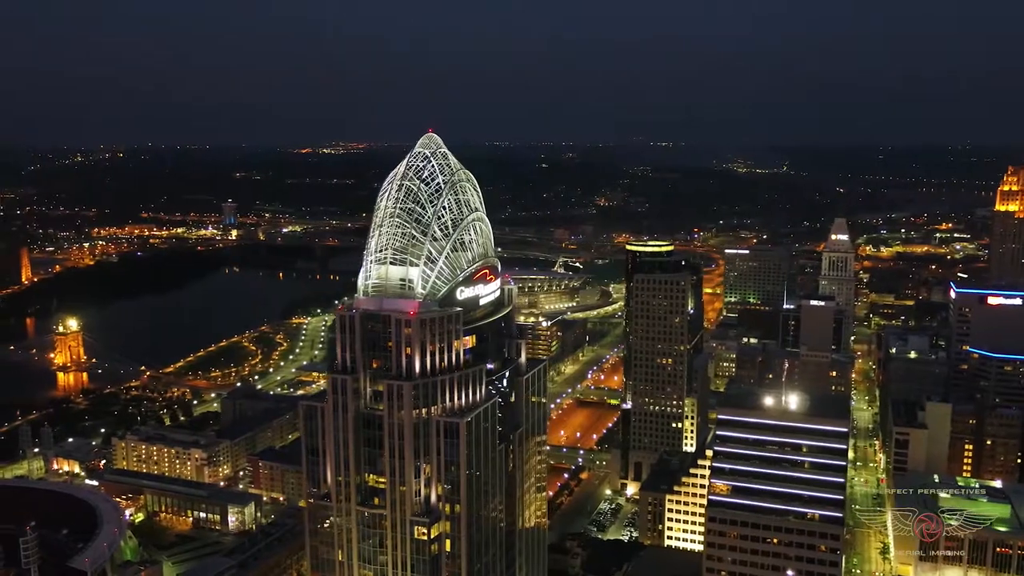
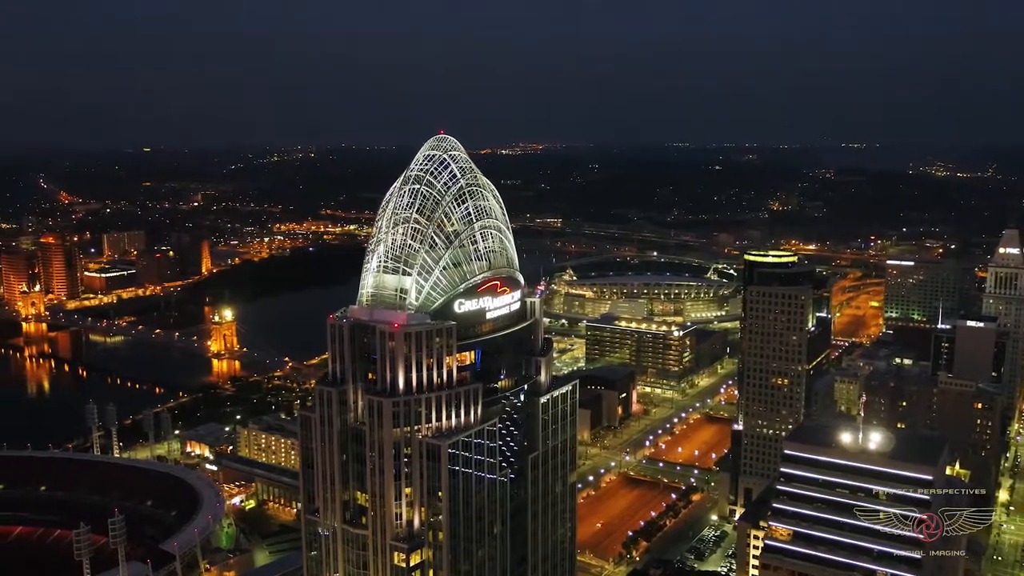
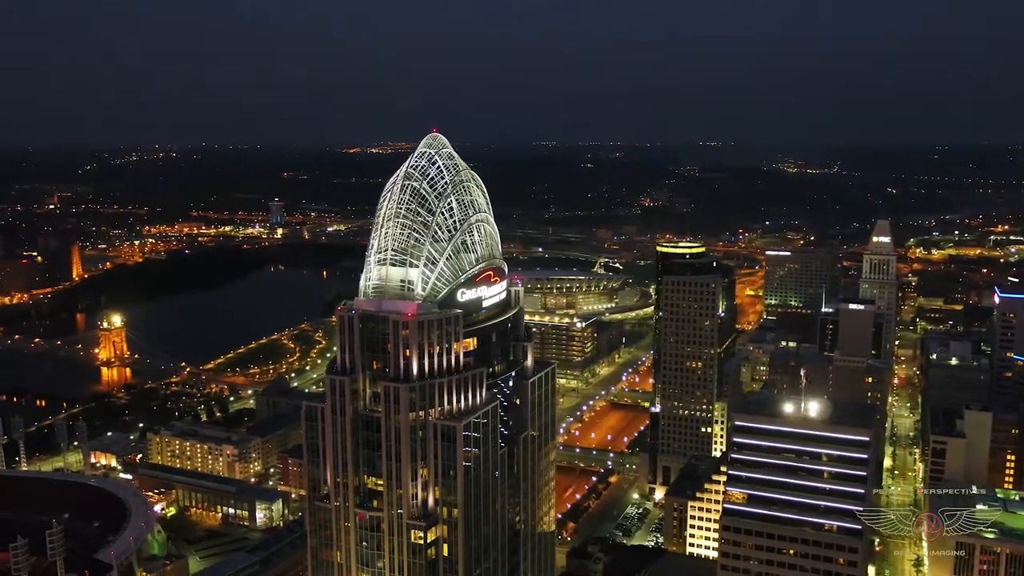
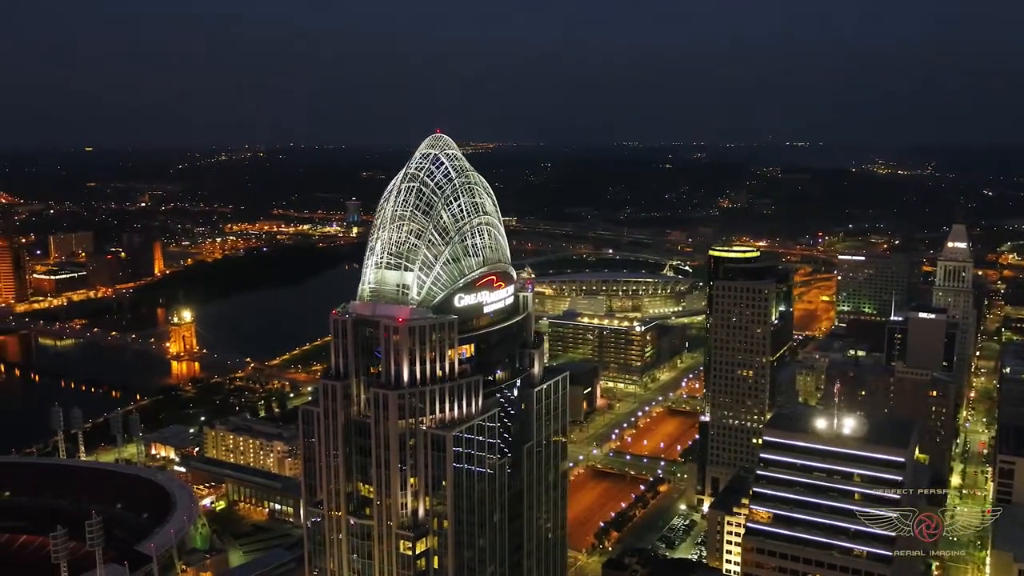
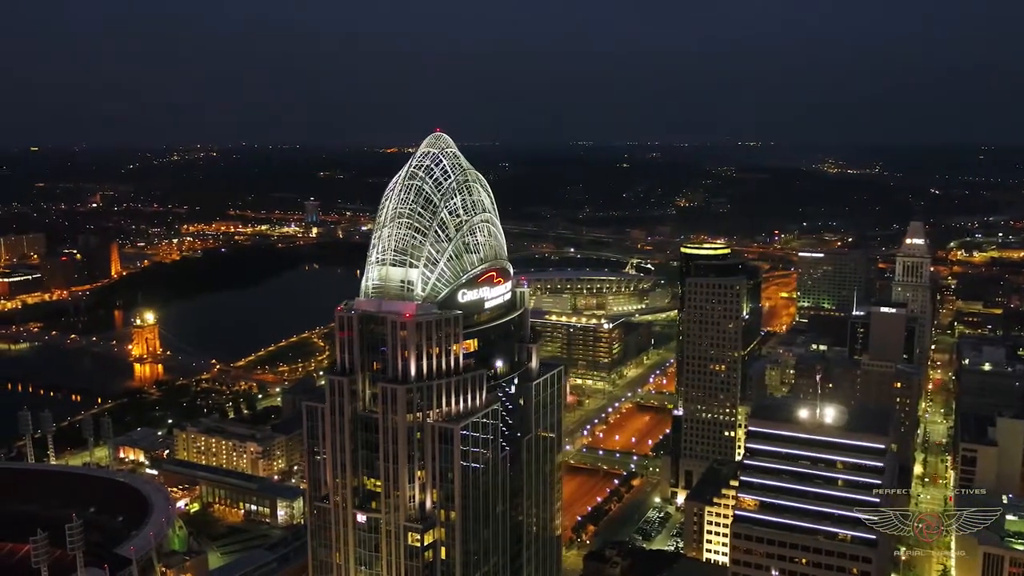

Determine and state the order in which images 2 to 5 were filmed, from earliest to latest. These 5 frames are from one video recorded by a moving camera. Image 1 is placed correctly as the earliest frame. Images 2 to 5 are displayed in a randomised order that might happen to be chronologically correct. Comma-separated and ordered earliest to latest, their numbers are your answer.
3, 5, 4, 2
